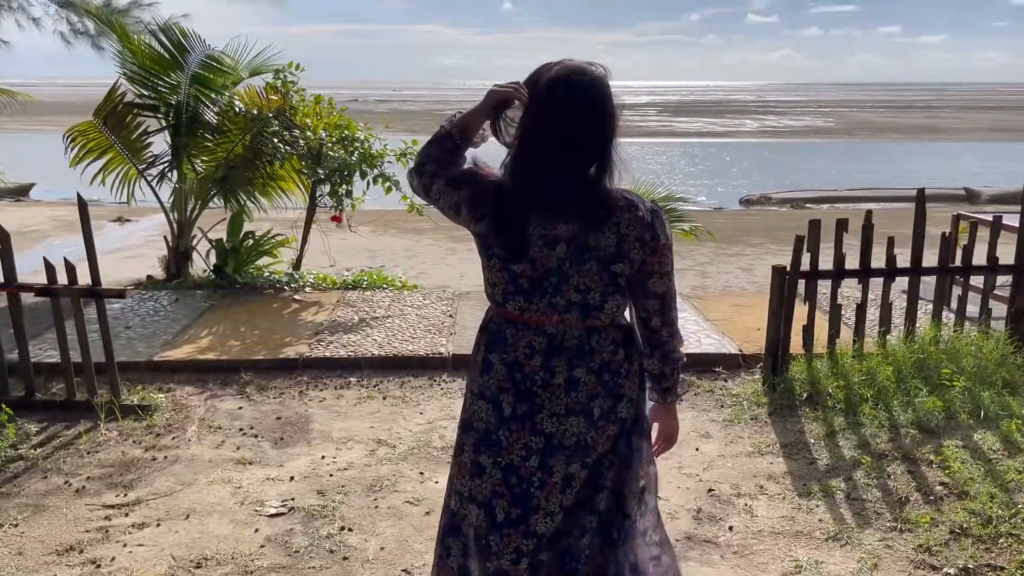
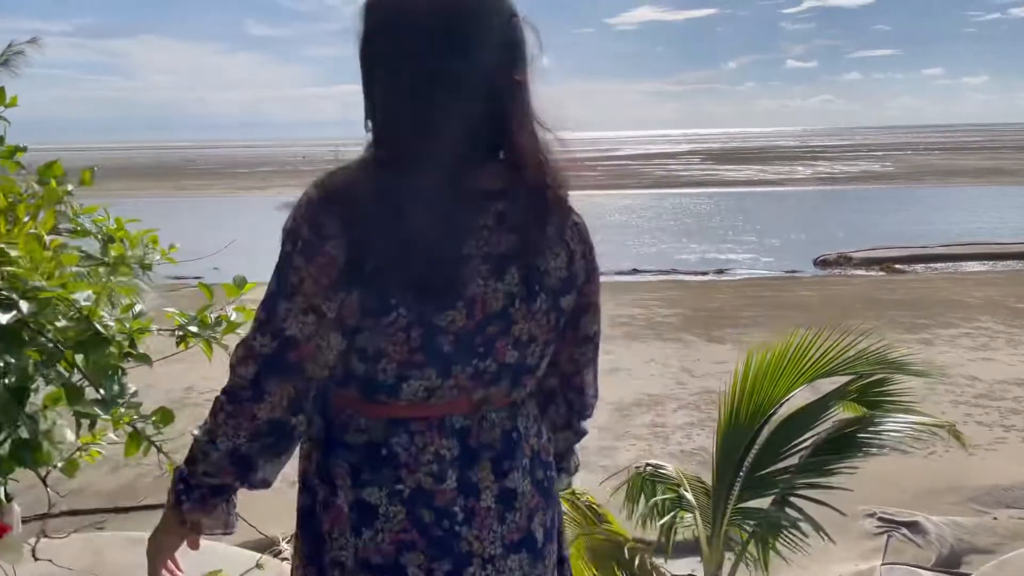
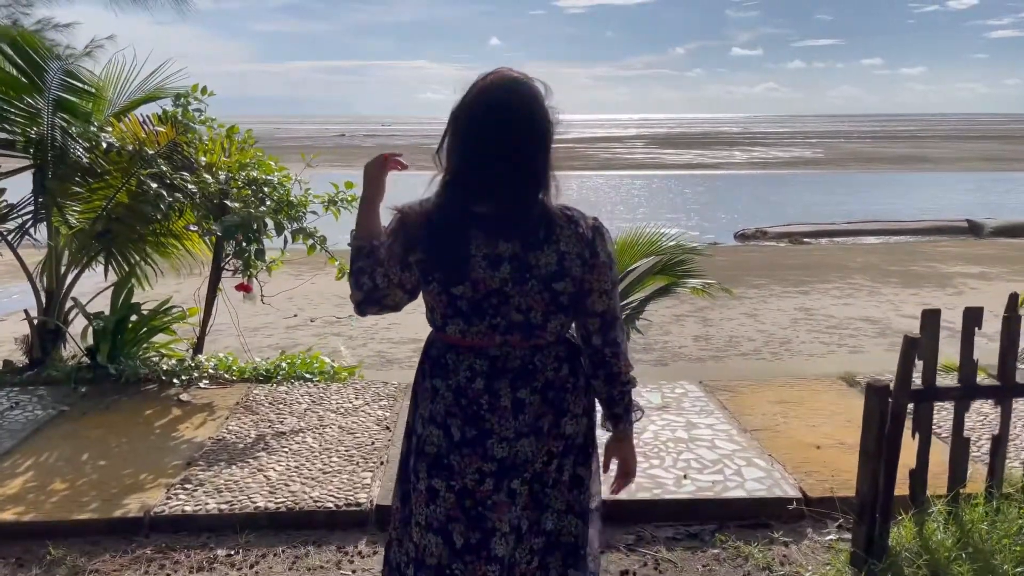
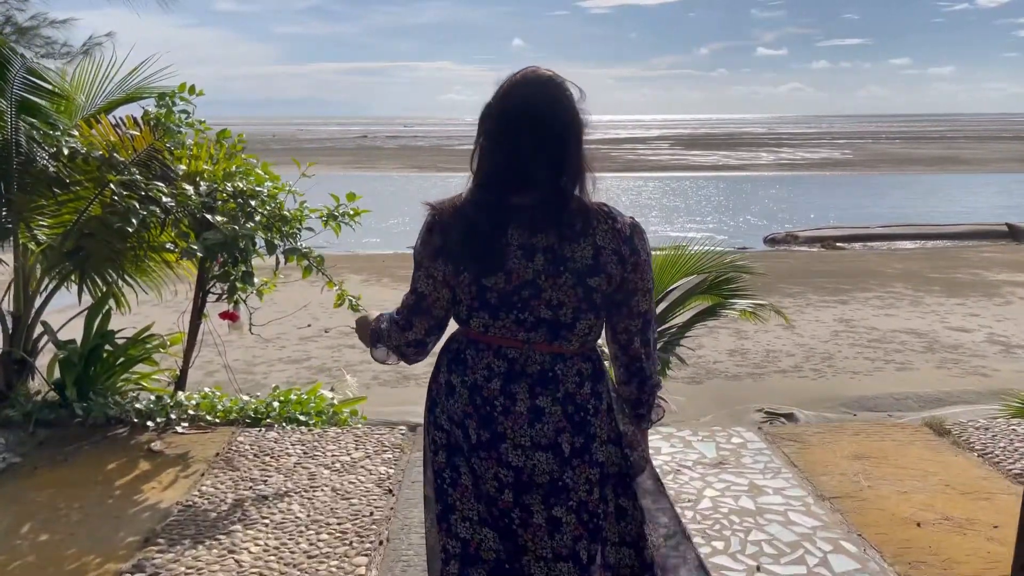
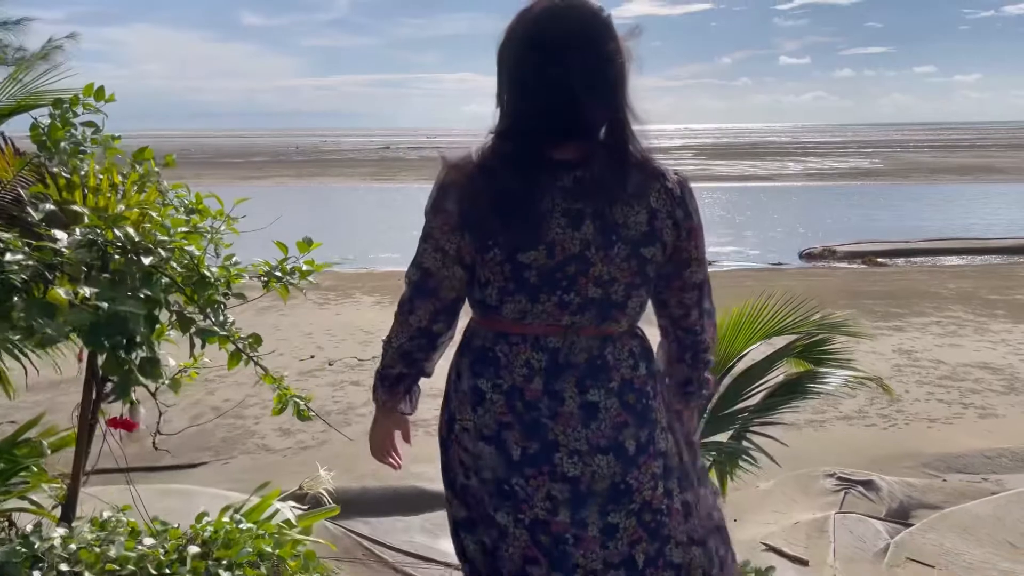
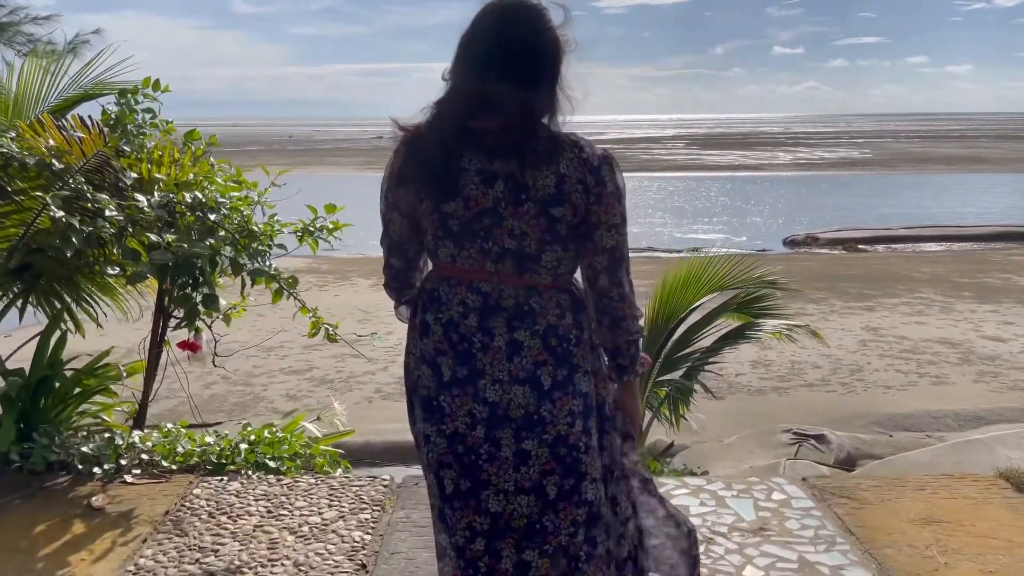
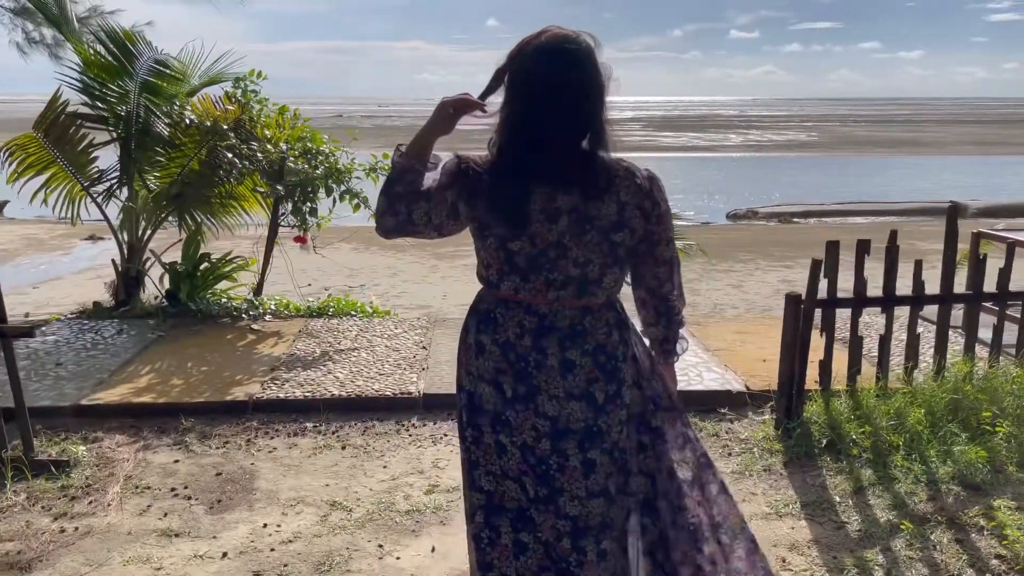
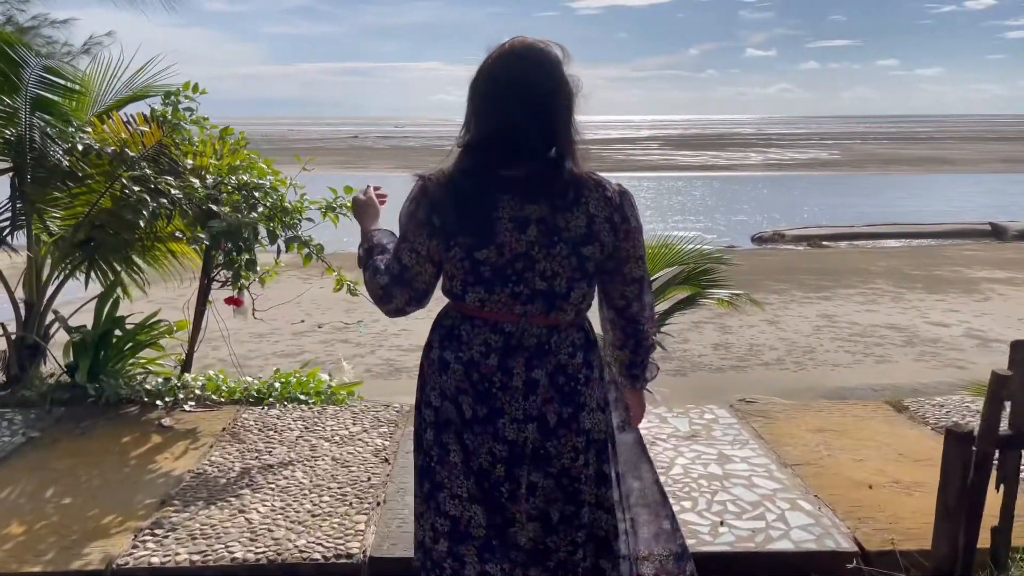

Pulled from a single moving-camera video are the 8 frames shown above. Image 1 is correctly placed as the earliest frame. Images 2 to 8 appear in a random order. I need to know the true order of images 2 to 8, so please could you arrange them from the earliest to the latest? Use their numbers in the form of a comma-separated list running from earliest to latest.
7, 3, 8, 4, 6, 5, 2
